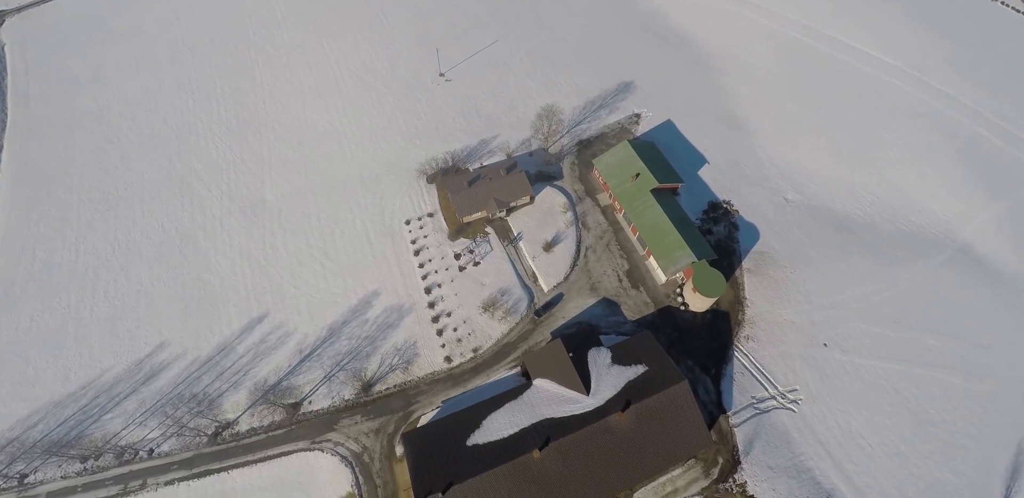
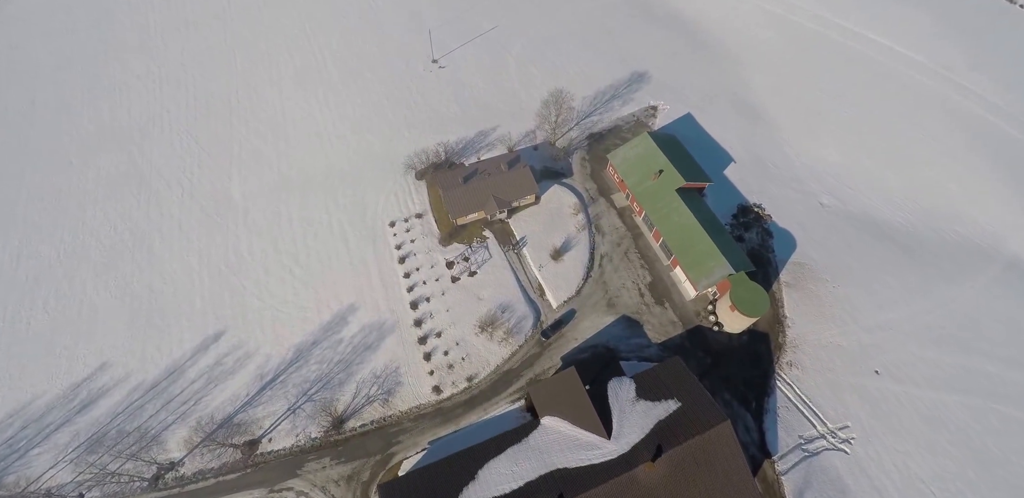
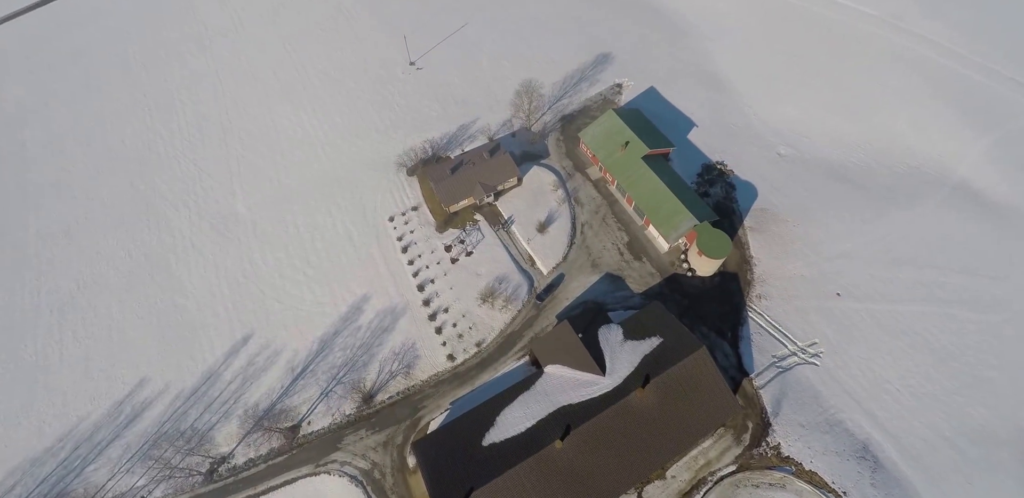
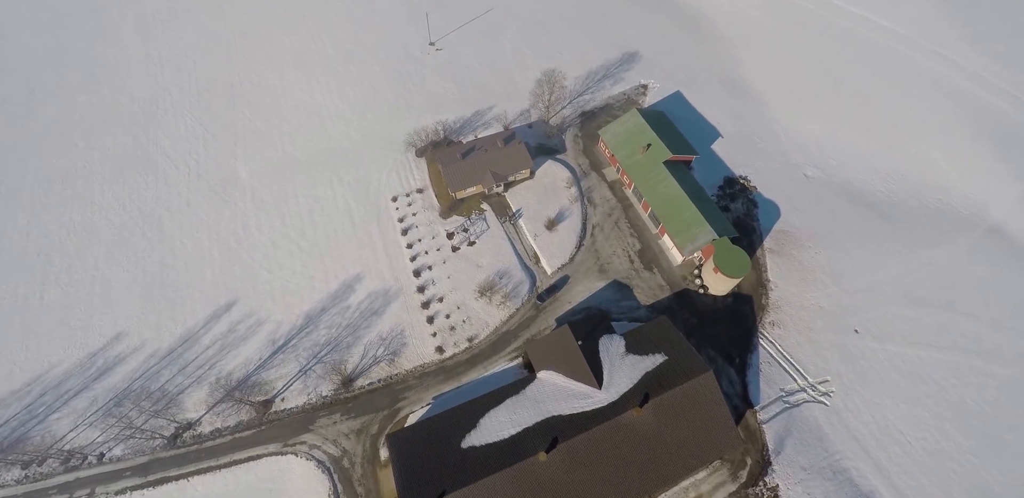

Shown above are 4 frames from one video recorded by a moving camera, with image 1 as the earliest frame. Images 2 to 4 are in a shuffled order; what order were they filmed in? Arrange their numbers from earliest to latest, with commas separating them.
3, 4, 2
